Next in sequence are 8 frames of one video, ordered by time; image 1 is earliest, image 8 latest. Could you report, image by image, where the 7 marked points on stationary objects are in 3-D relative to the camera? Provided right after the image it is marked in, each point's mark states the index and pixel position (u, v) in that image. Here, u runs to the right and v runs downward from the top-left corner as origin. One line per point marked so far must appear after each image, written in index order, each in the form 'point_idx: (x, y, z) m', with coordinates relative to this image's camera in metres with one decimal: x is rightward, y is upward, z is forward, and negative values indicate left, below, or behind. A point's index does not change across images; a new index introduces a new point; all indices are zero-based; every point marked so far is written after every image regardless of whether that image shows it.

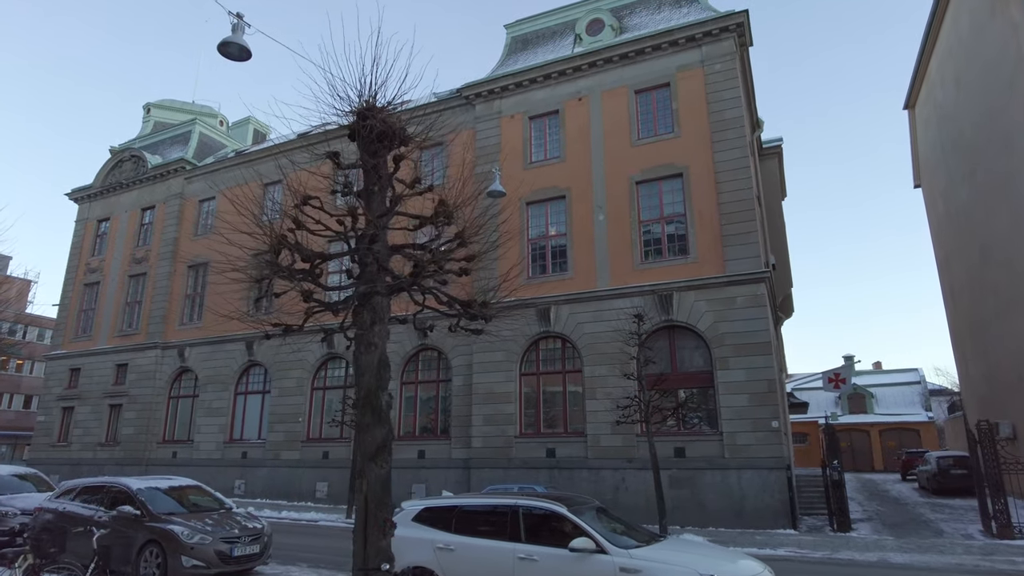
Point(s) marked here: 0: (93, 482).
0: (-7.6, -3.6, +11.6) m
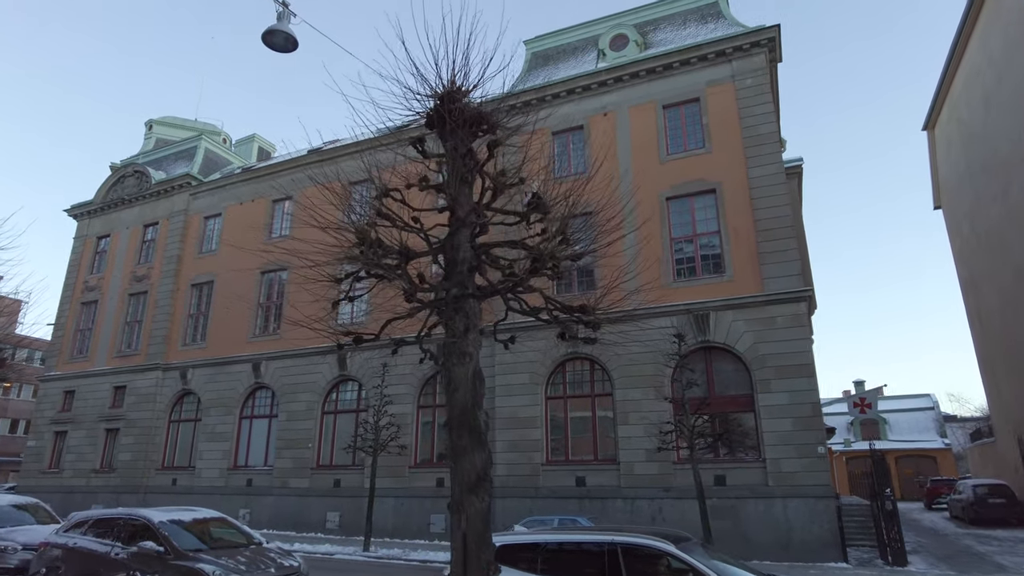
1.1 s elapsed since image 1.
0: (-6.6, -3.8, +10.5) m
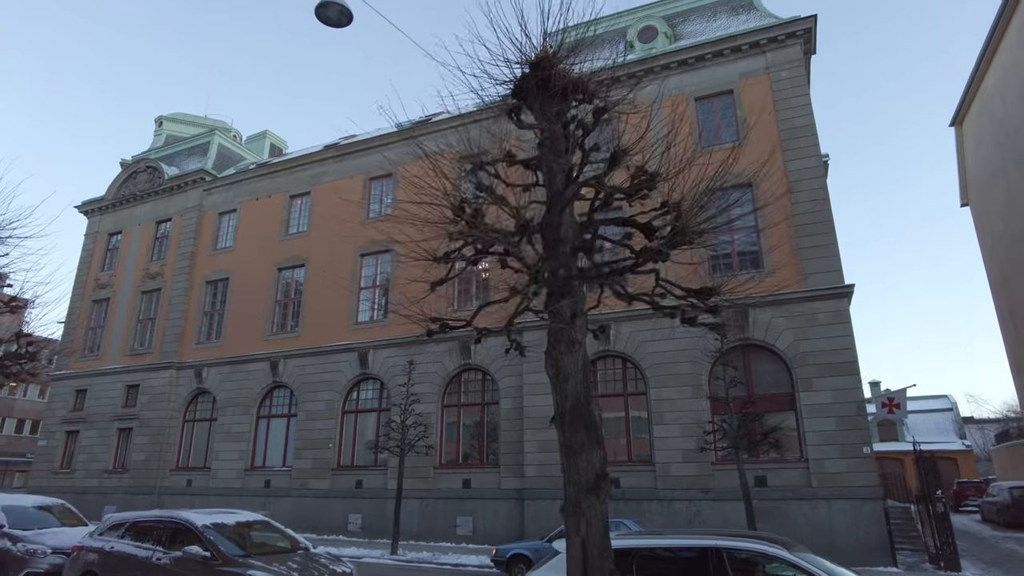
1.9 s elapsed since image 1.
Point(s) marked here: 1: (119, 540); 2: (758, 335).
0: (-5.7, -3.6, +9.9) m
1: (-6.1, -3.9, +9.9) m
2: (+7.2, -1.4, +18.7) m
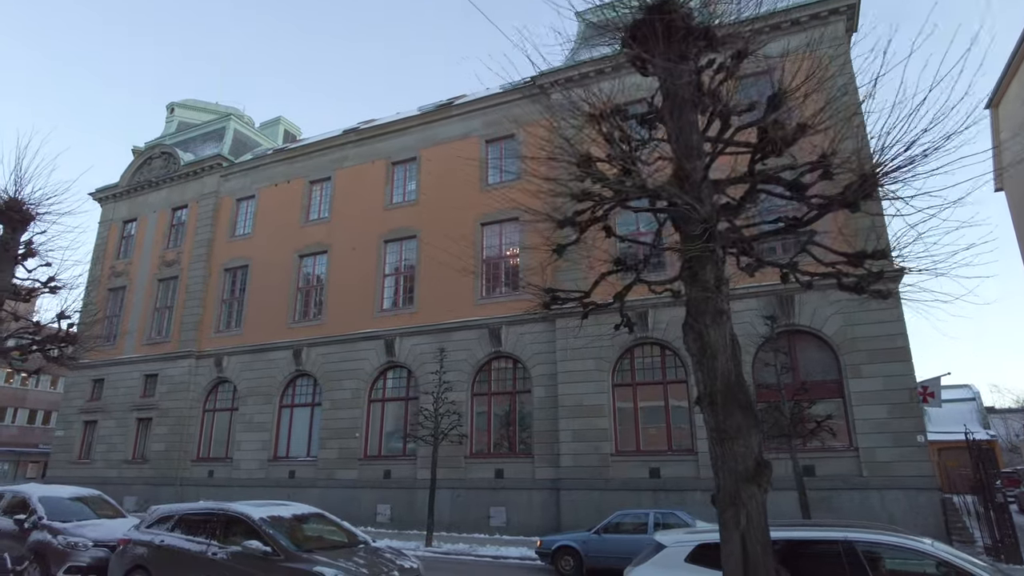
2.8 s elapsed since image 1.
0: (-4.6, -3.3, +9.4) m
1: (-5.1, -3.6, +9.4) m
2: (+8.3, -0.9, +18.1) m
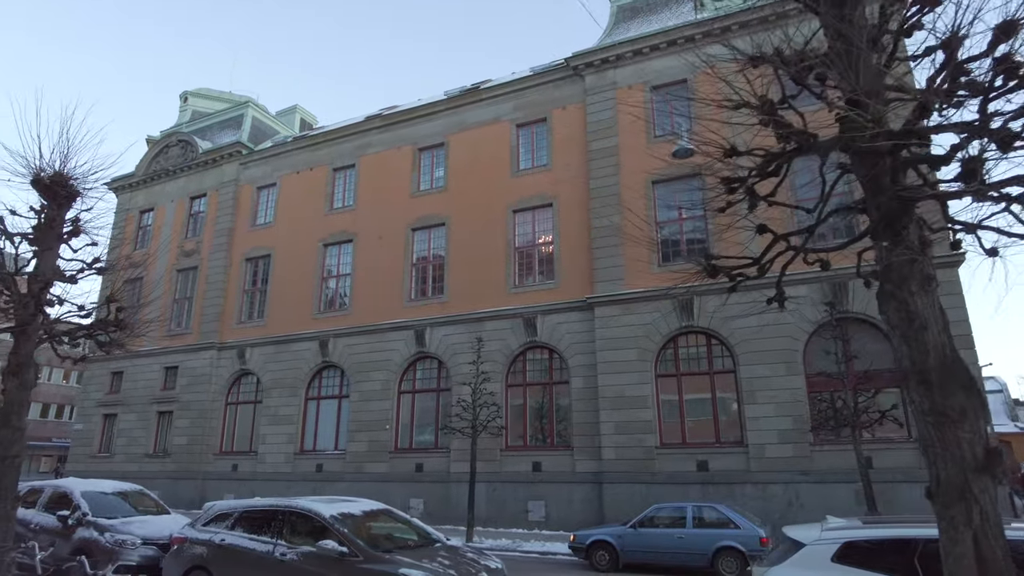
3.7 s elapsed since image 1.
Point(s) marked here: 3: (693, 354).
0: (-3.5, -3.0, +8.8) m
1: (-3.9, -3.4, +8.8) m
2: (+9.5, -0.5, +17.4) m
3: (+5.4, -2.0, +19.2) m
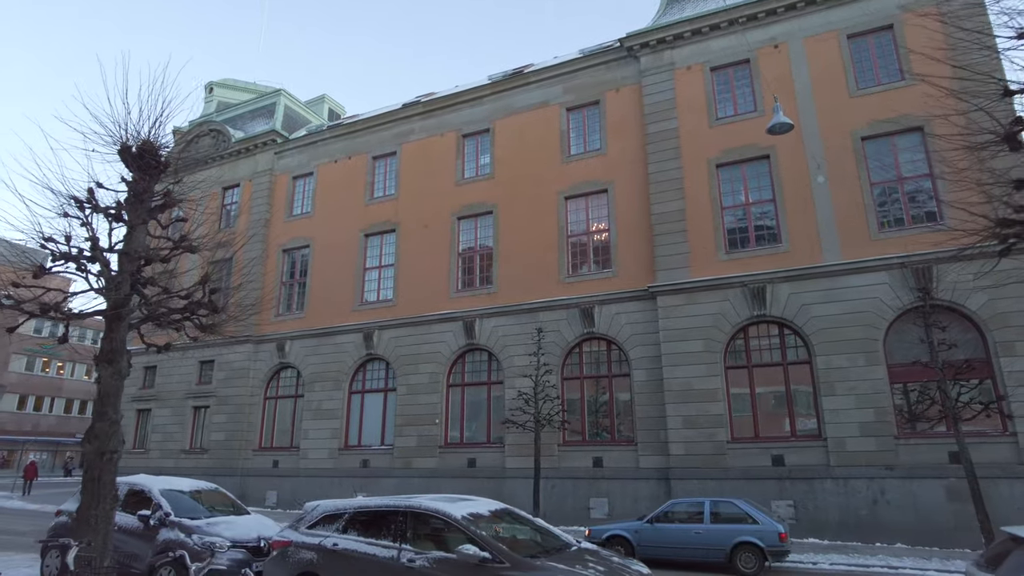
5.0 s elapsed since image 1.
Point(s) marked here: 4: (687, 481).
0: (-1.7, -2.7, +8.1) m
1: (-2.2, -3.1, +8.1) m
2: (+11.3, -0.2, +16.6) m
3: (+7.3, -1.6, +18.4) m
4: (+4.9, -5.4, +17.8) m
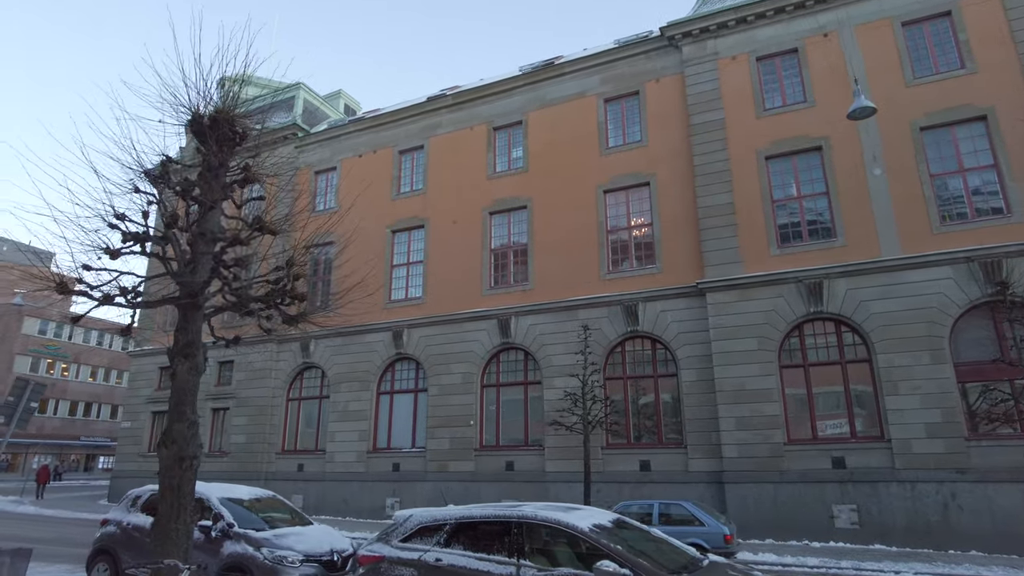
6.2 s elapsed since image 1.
0: (-0.4, -2.6, +7.3) m
1: (-0.8, -2.9, +7.3) m
2: (+12.5, -0.1, +15.9) m
3: (+8.5, -1.5, +17.7) m
4: (+6.2, -5.3, +17.0) m
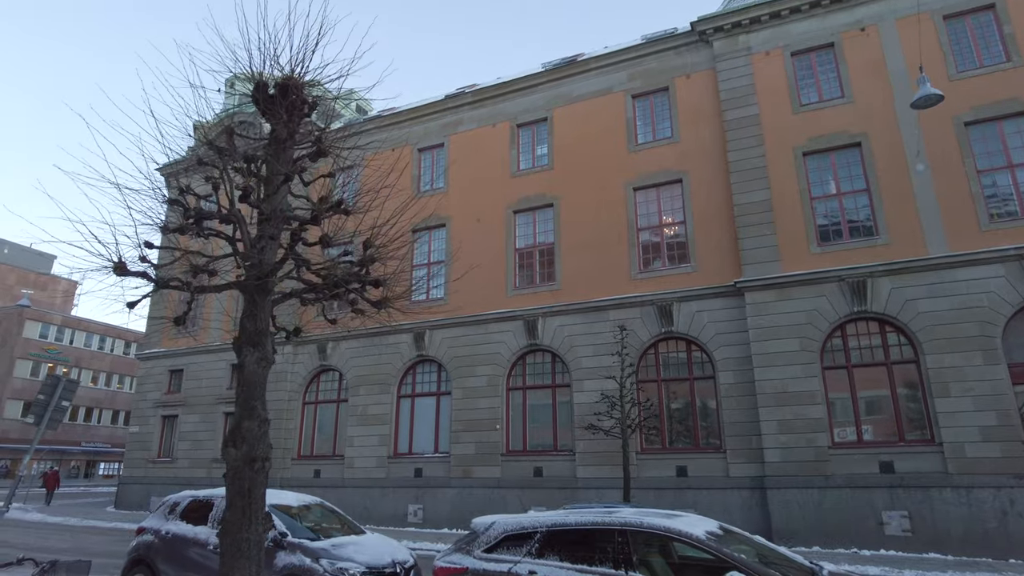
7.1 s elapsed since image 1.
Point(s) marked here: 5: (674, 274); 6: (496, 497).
0: (+0.6, -2.4, +6.7) m
1: (+0.2, -2.8, +6.6) m
2: (+13.5, 0.0, +15.3) m
3: (+9.5, -1.5, +17.1) m
4: (+7.1, -5.2, +16.4) m
5: (+5.0, +0.4, +19.7) m
6: (-0.5, -6.5, +19.9) m
